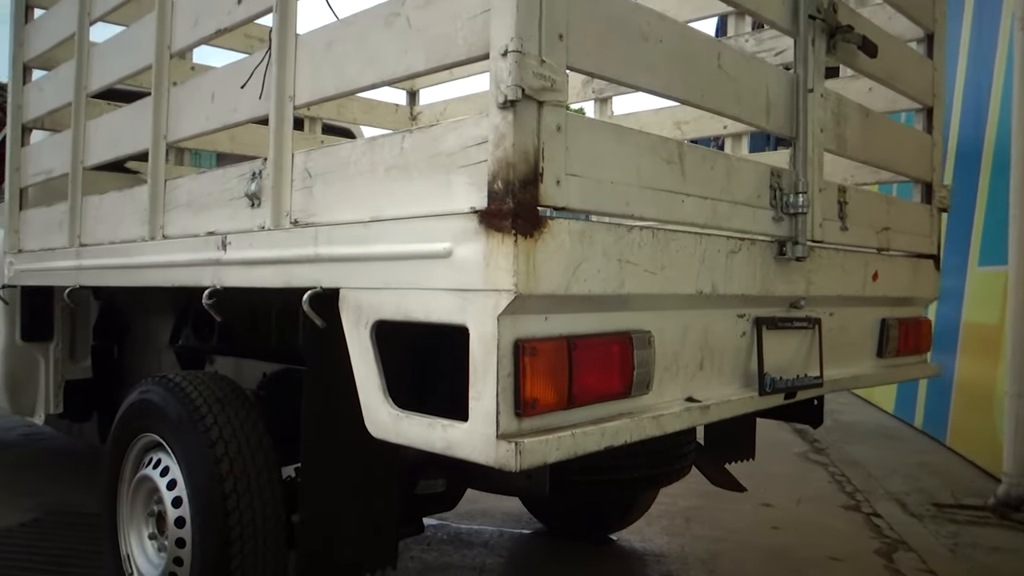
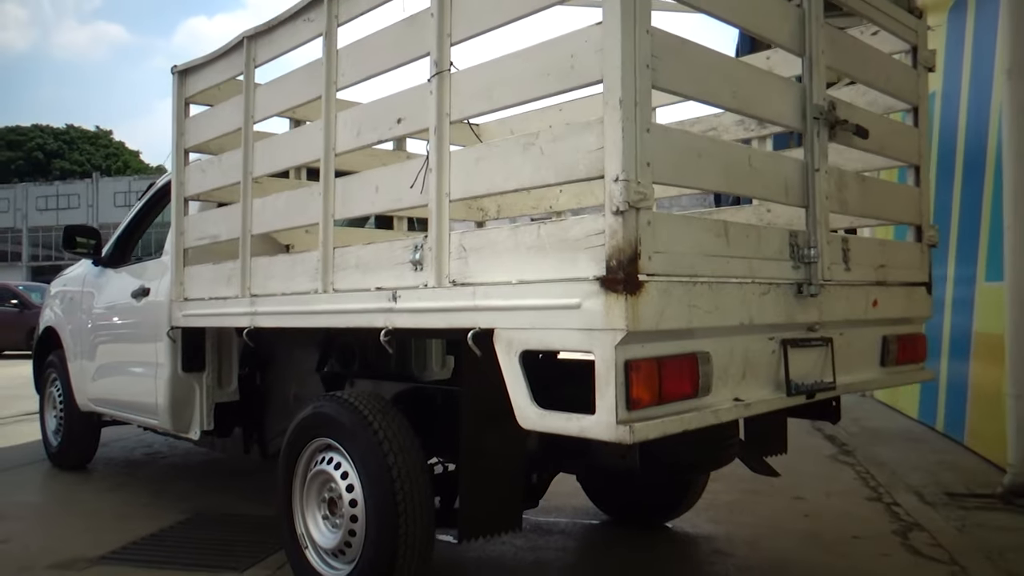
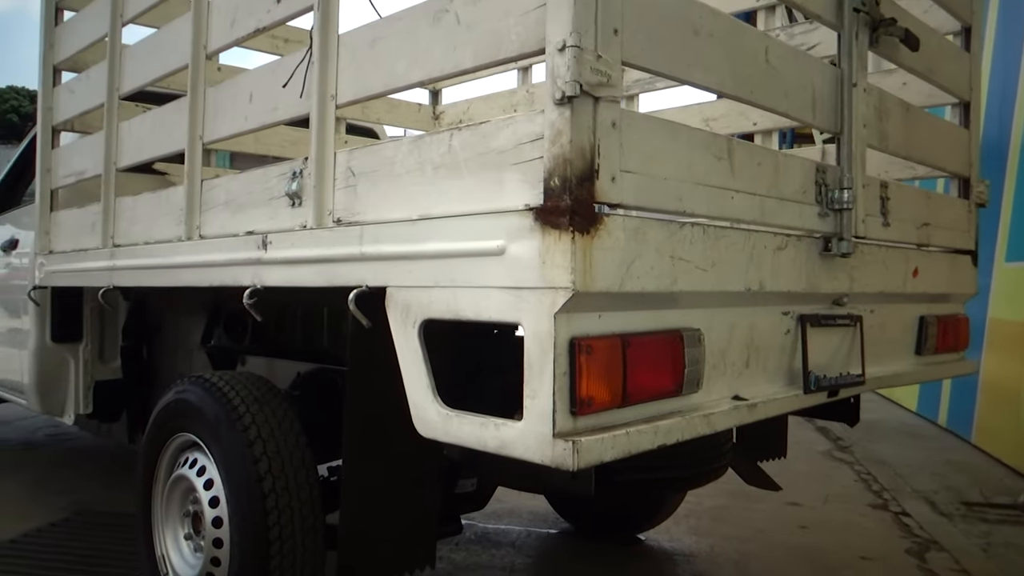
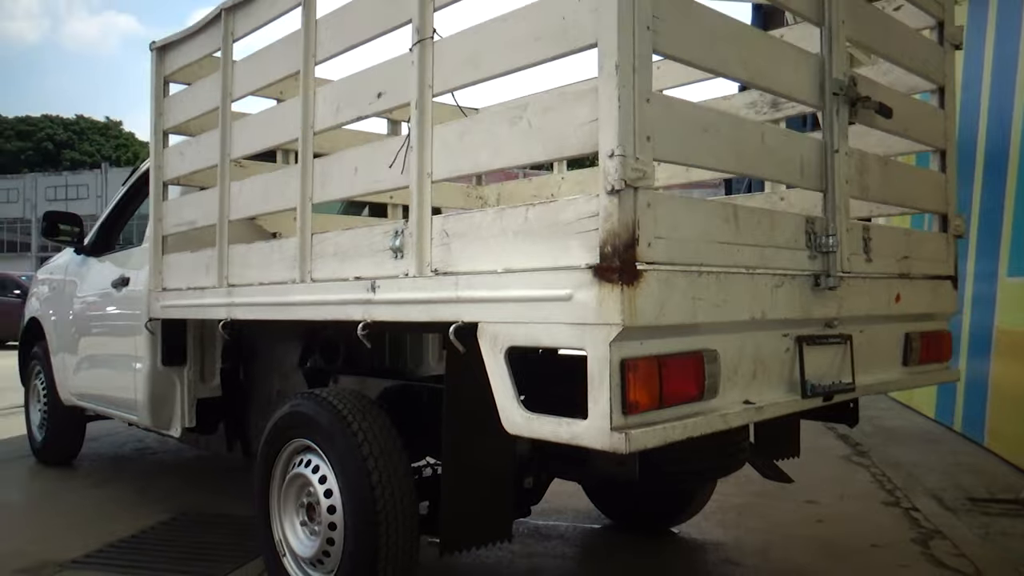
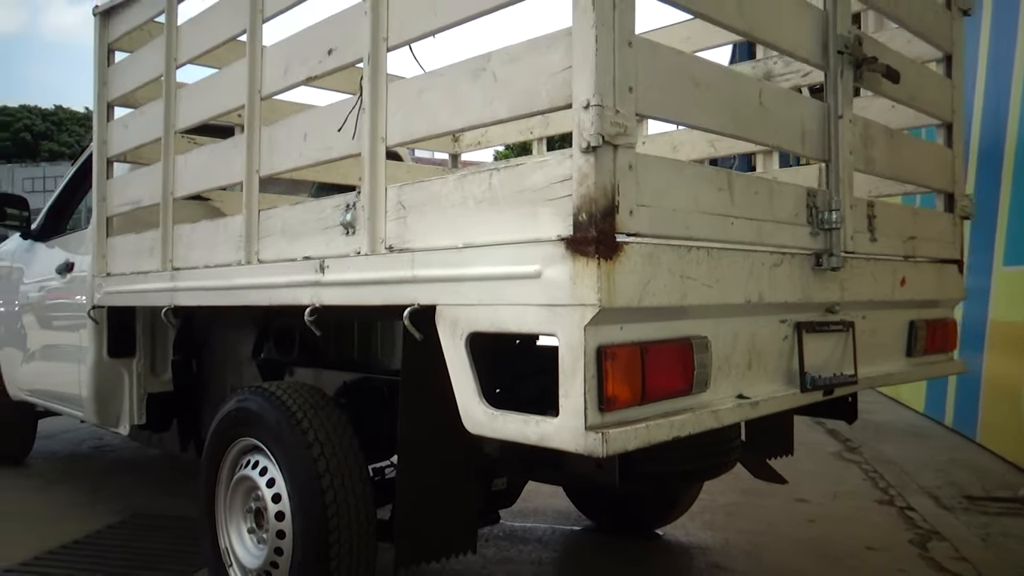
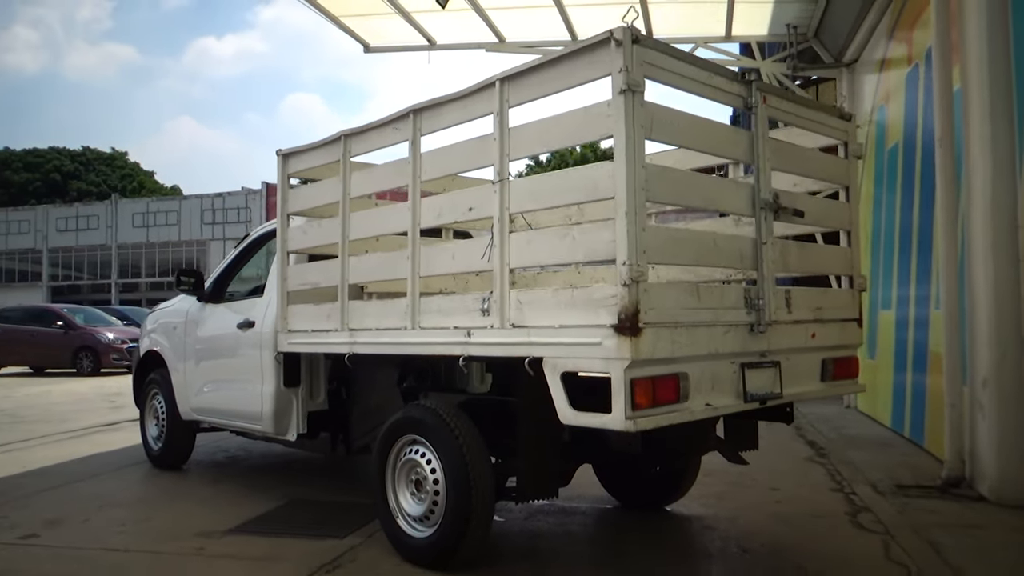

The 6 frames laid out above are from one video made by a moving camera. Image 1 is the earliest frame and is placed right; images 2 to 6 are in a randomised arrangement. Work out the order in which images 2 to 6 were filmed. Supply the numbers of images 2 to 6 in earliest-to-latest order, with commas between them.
3, 5, 4, 2, 6
